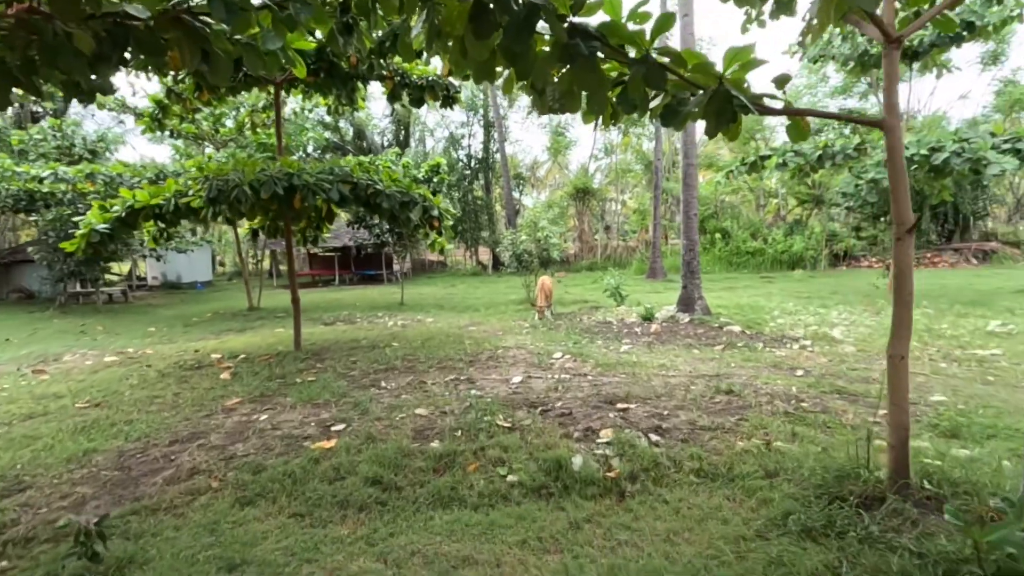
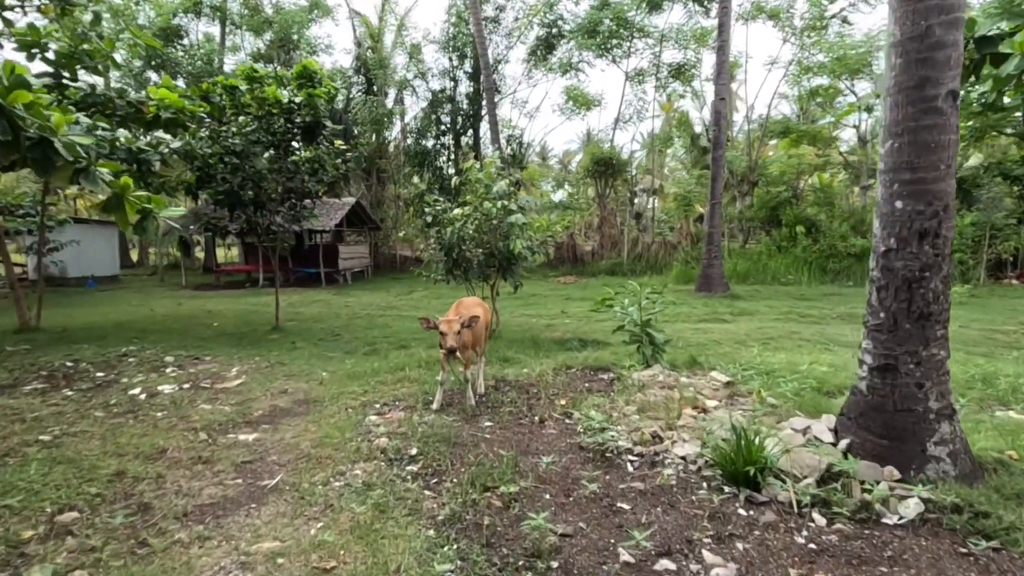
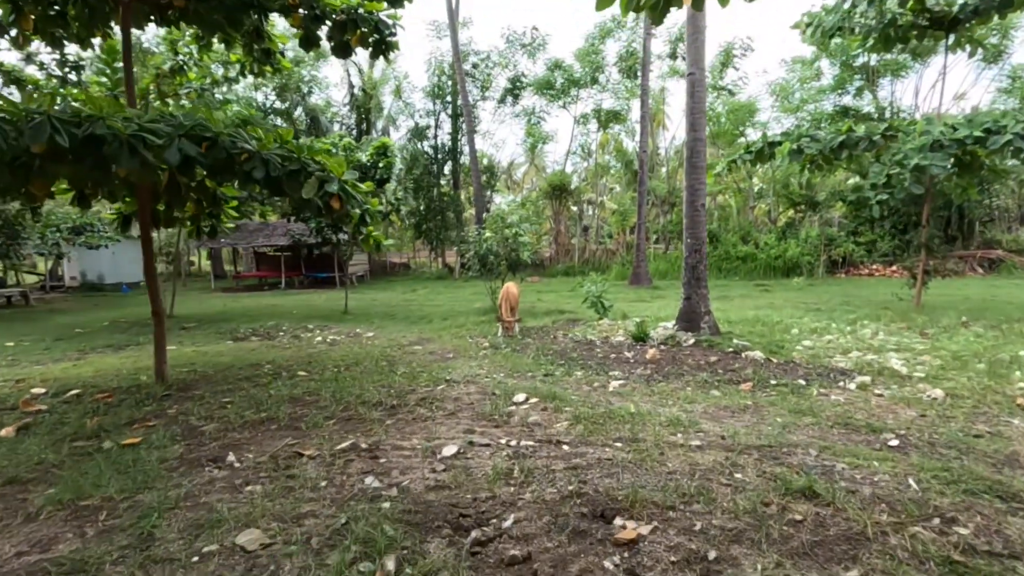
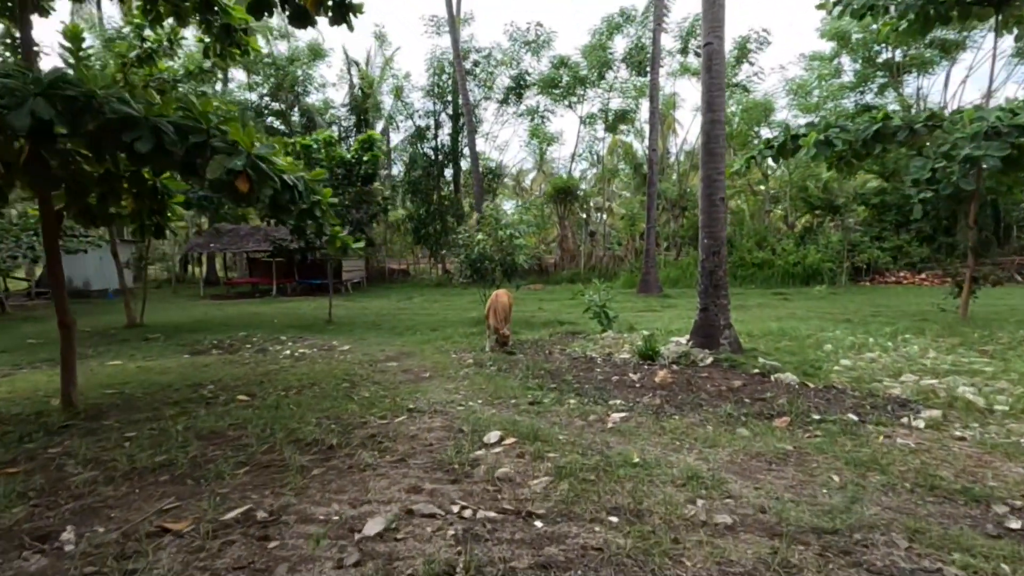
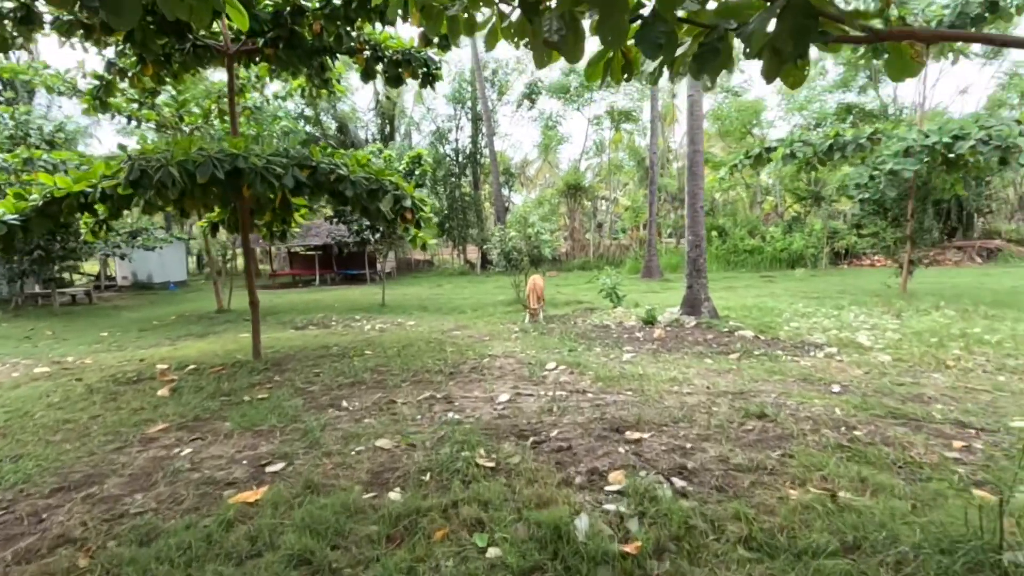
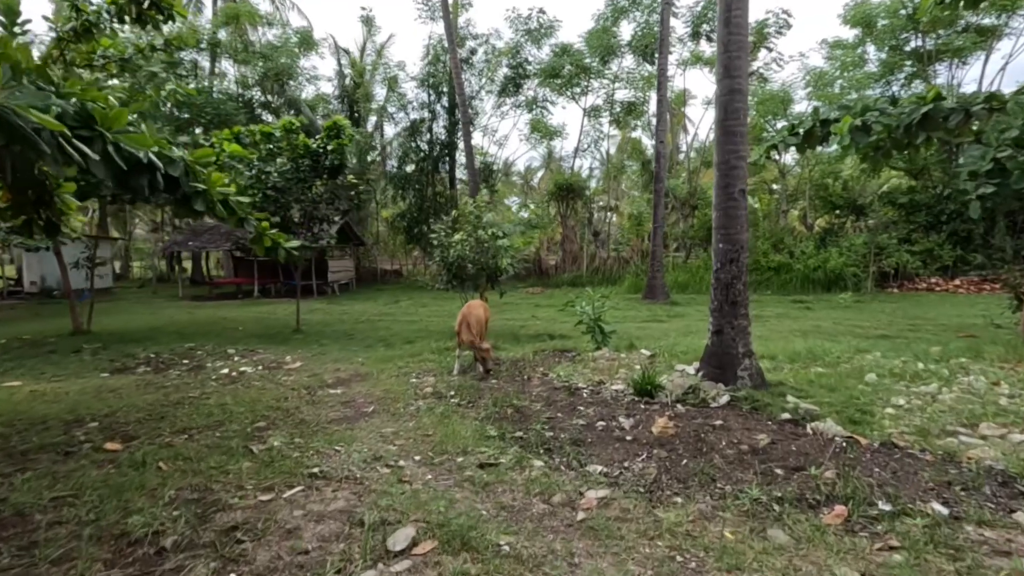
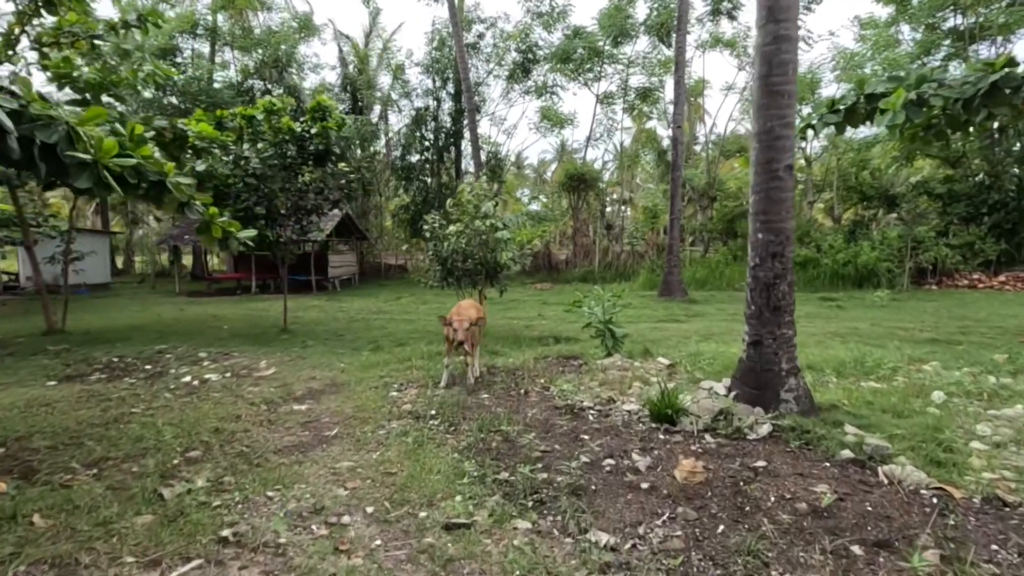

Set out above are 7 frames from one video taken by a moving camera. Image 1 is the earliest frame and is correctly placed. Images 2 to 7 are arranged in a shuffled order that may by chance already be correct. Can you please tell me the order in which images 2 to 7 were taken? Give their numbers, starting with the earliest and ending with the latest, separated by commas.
5, 3, 4, 6, 7, 2
